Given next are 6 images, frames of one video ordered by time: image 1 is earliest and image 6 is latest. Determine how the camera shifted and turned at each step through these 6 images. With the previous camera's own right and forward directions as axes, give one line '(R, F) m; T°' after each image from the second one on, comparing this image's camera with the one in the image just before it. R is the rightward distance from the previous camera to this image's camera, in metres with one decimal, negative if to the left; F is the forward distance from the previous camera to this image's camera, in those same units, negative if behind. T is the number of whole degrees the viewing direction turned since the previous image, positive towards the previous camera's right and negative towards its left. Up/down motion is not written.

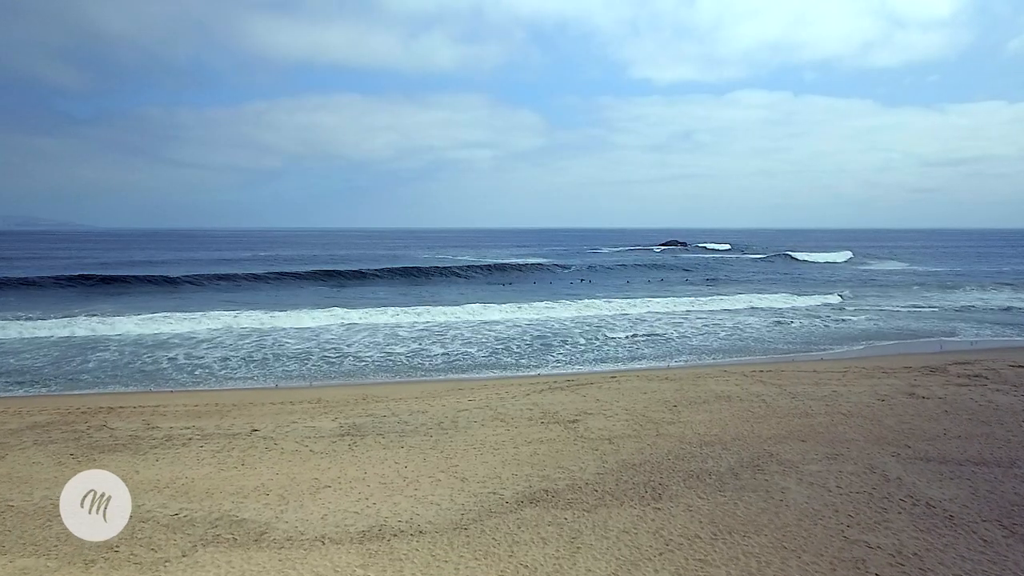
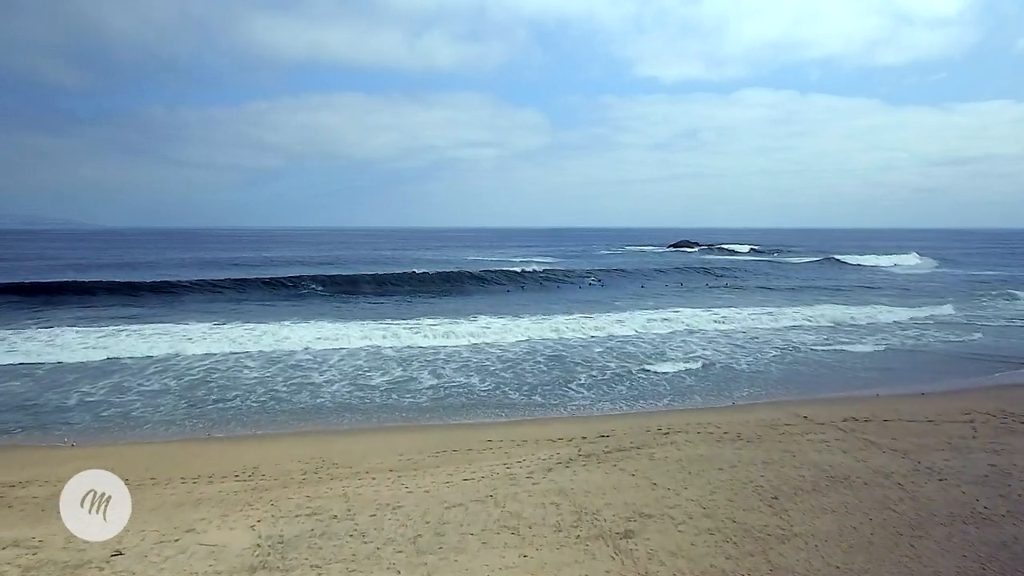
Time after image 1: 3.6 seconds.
(-0.1, +2.3) m; 0°
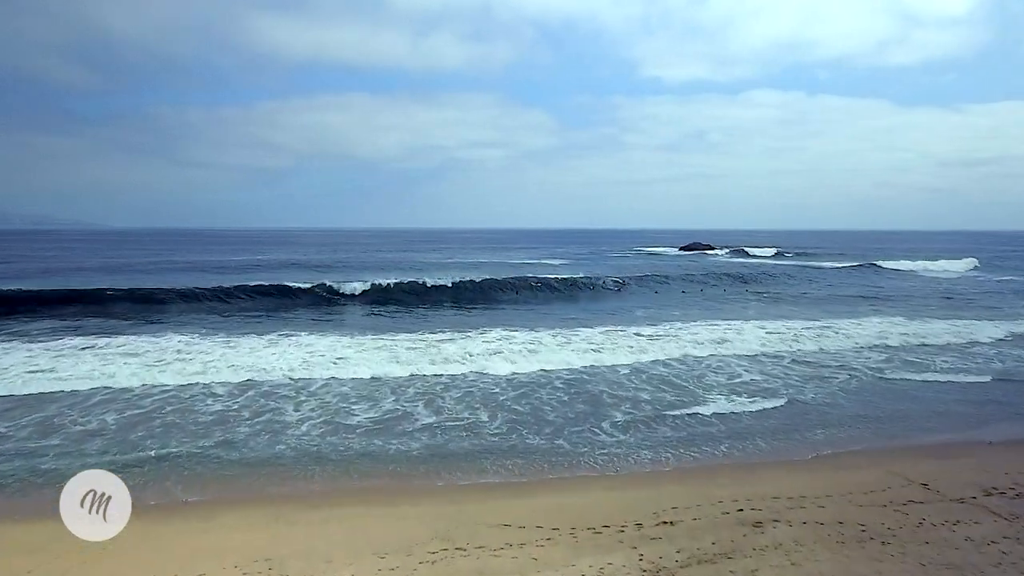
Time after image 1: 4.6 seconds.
(-0.1, +1.8) m; 0°
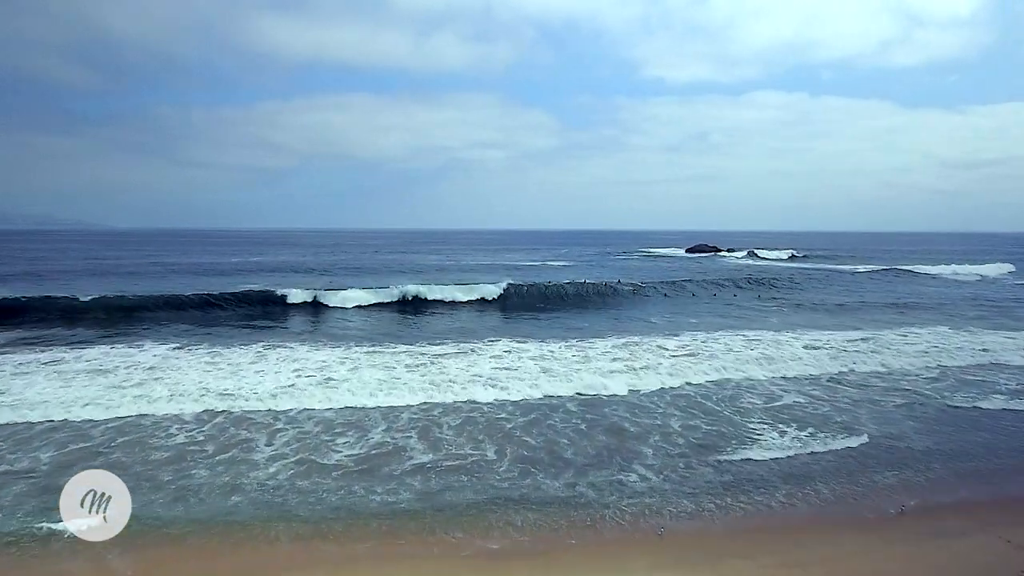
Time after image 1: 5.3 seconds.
(-0.1, +1.3) m; 0°
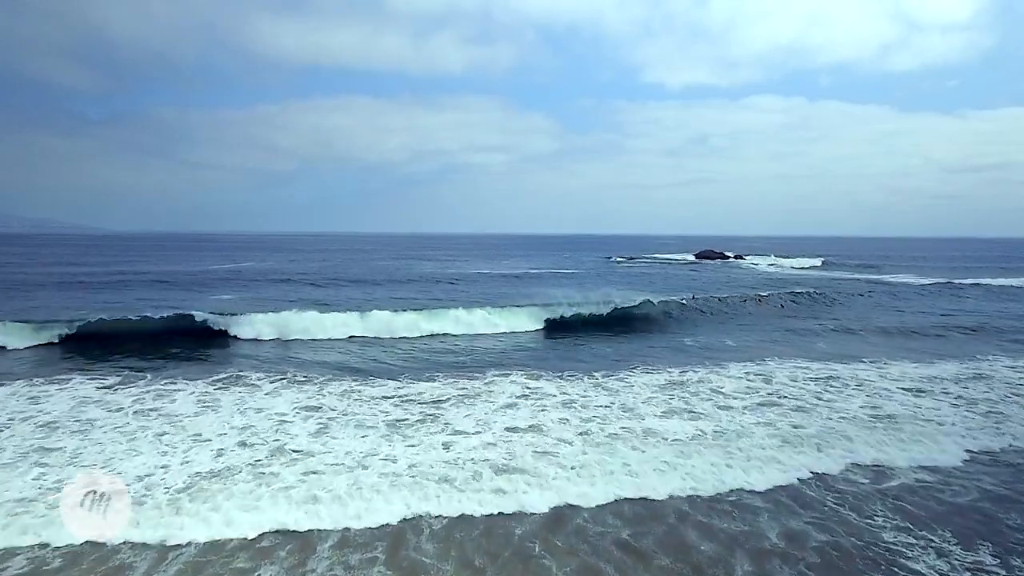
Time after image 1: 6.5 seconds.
(-0.2, +2.6) m; 0°
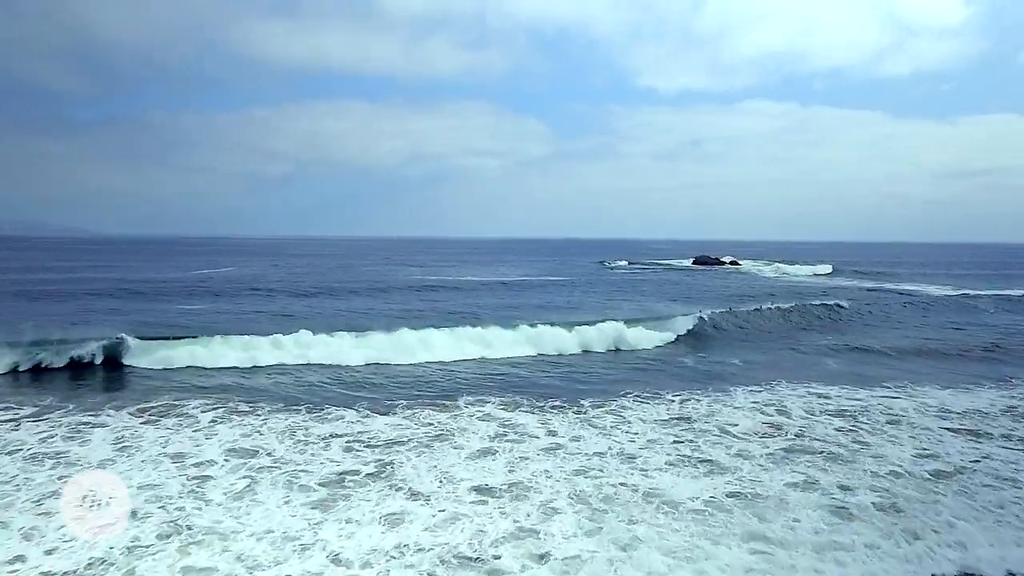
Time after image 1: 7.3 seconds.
(+0.2, +1.5) m; 0°
